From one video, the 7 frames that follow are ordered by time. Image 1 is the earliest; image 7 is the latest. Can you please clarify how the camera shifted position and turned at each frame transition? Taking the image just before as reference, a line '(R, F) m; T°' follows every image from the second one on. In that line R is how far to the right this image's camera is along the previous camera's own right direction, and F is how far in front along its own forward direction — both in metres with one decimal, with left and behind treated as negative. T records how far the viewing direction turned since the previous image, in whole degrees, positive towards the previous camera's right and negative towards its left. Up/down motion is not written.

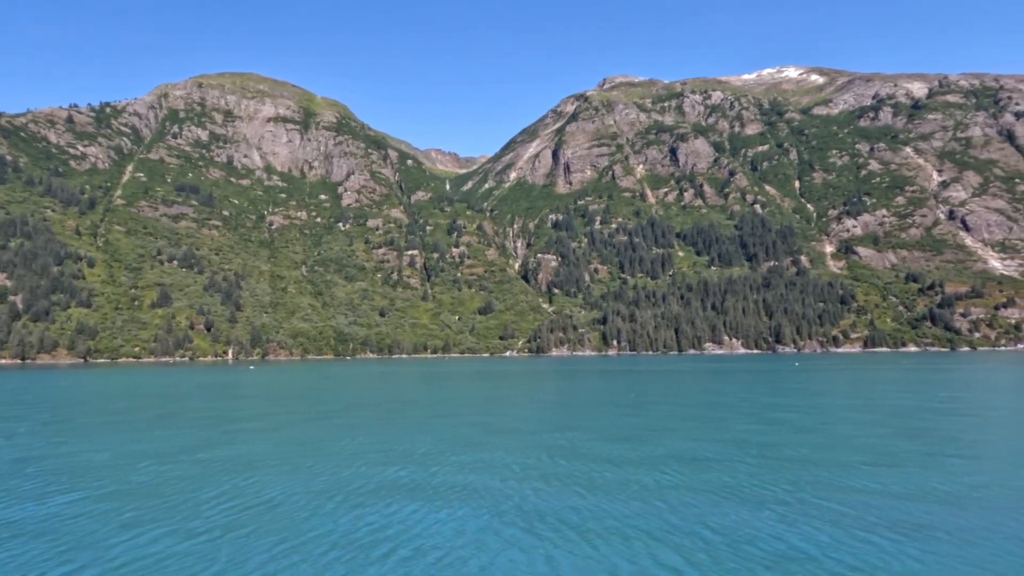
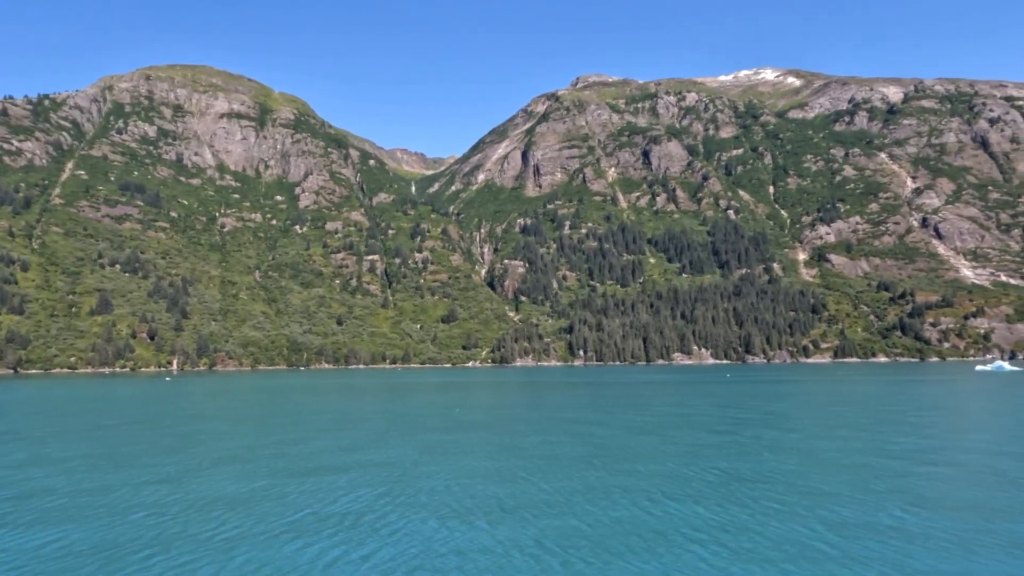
(-5.0, +15.8) m; +3°
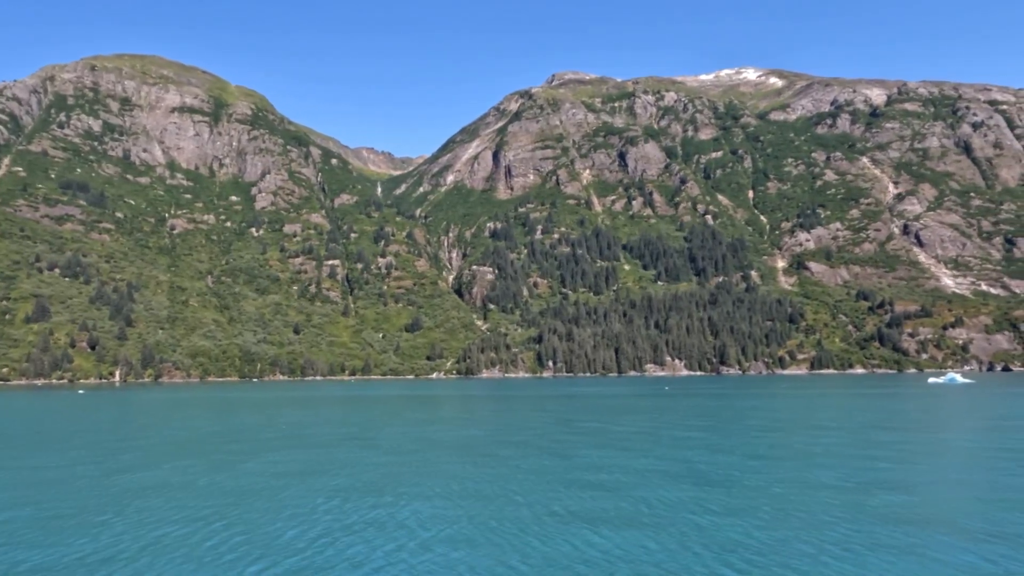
(-0.6, +15.9) m; +2°
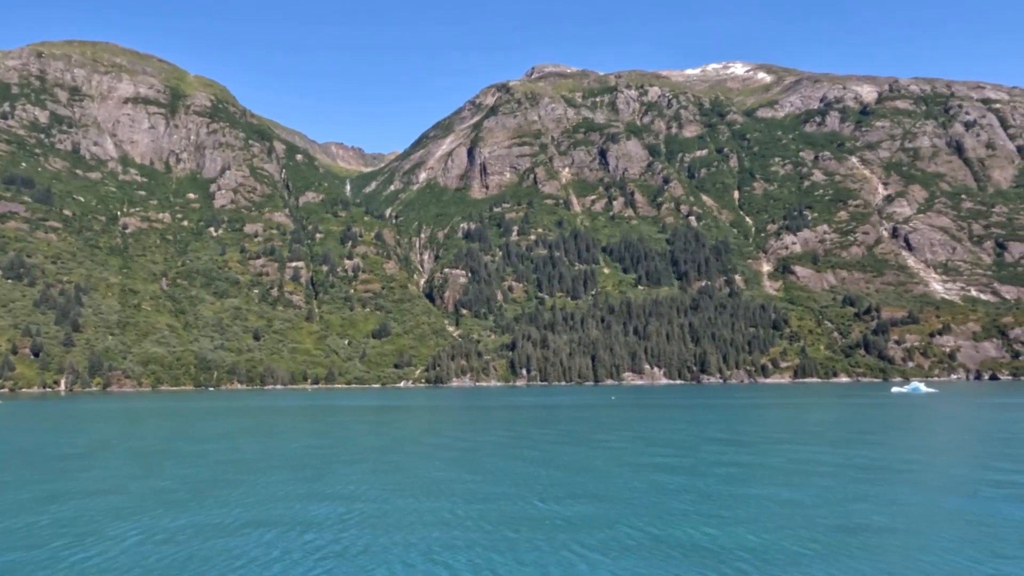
(+1.9, +14.5) m; +1°
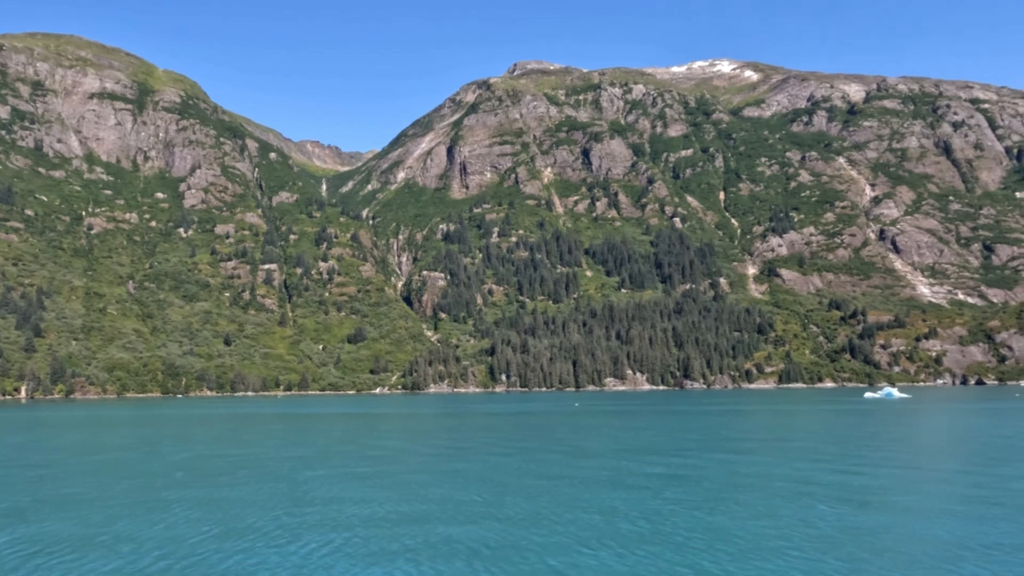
(+0.5, +8.0) m; +1°
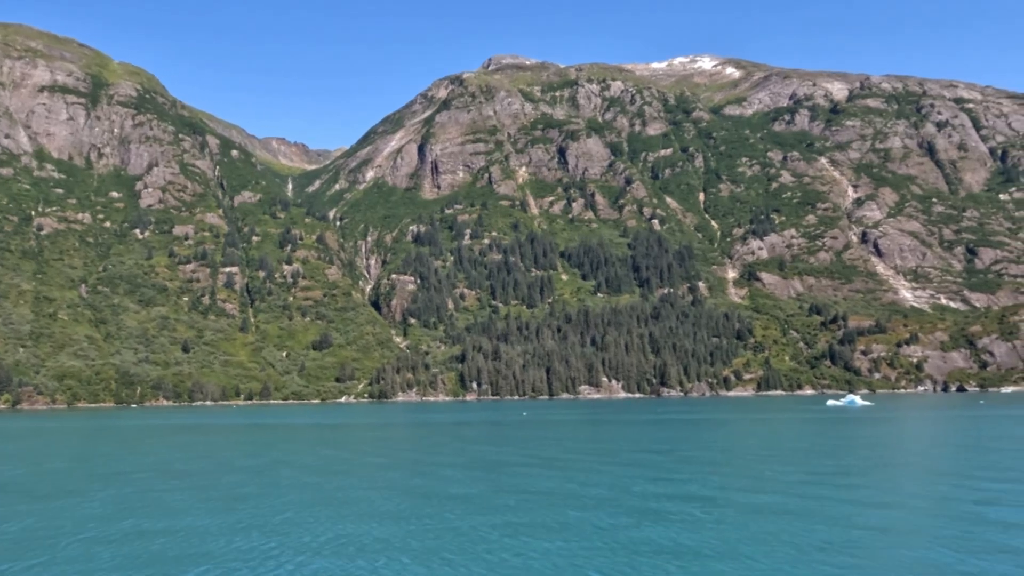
(+1.1, +10.4) m; +1°
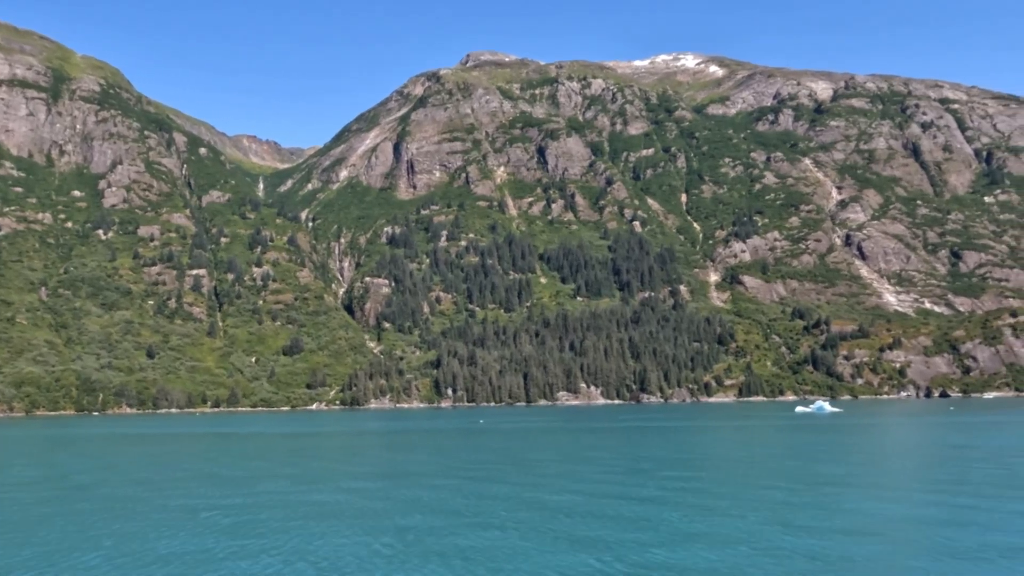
(+0.8, +7.3) m; +1°
